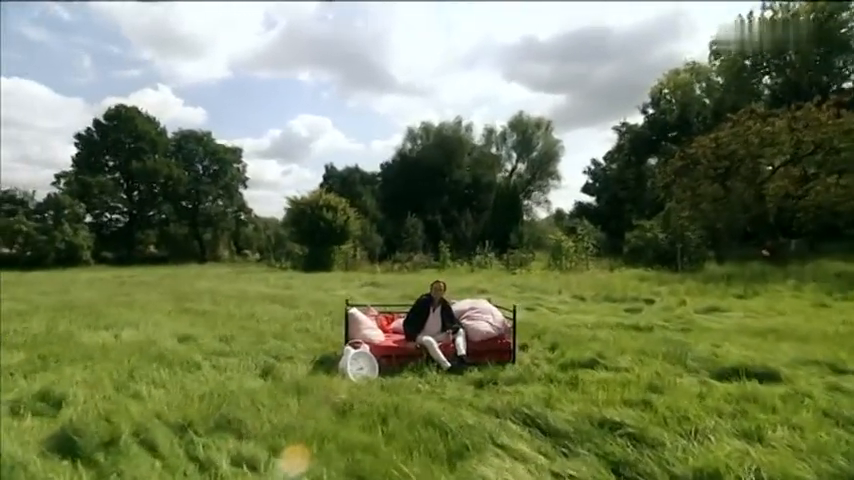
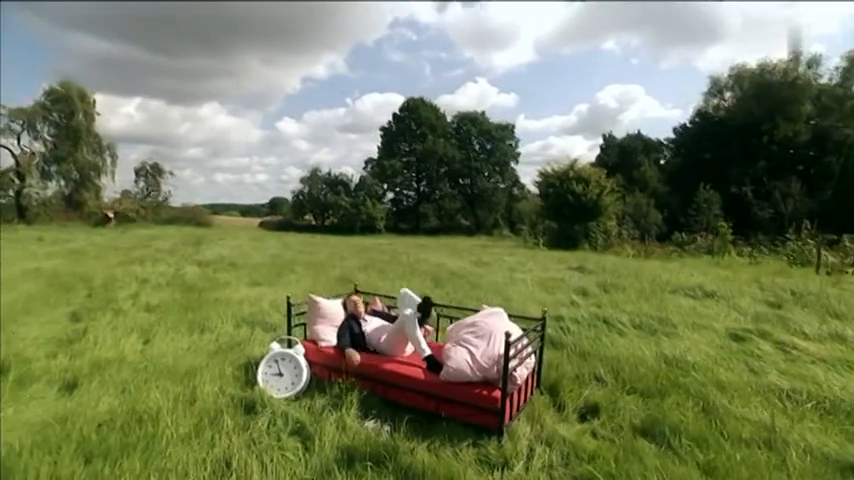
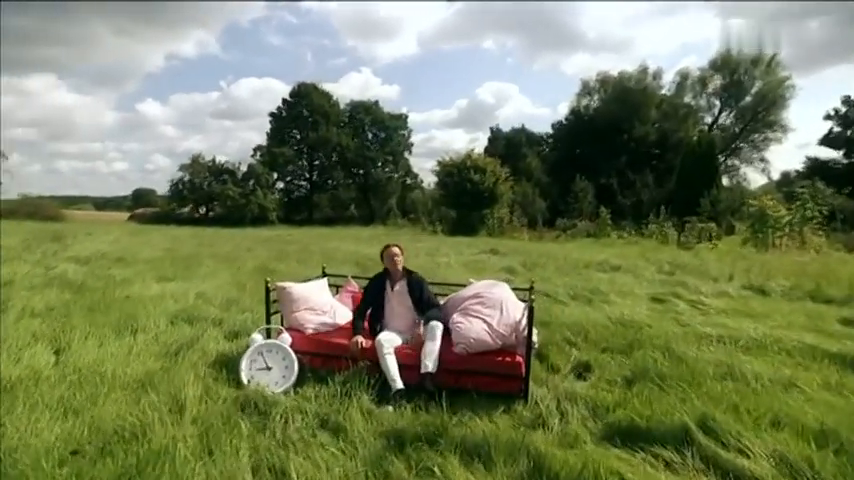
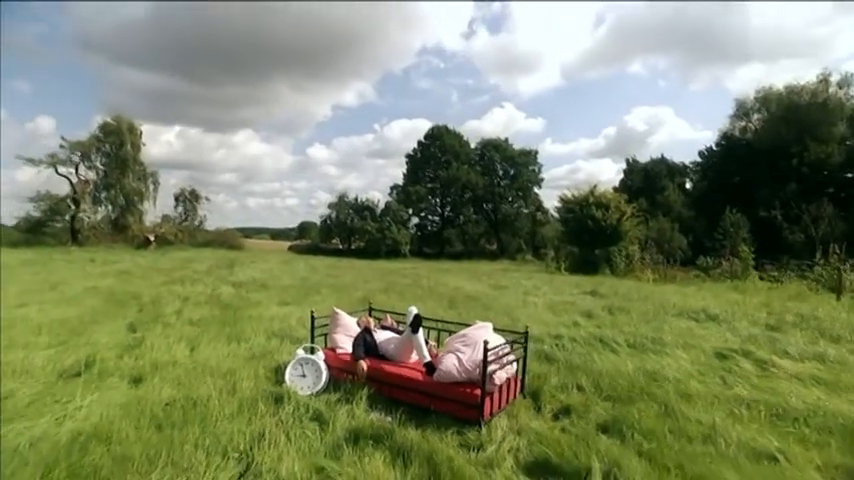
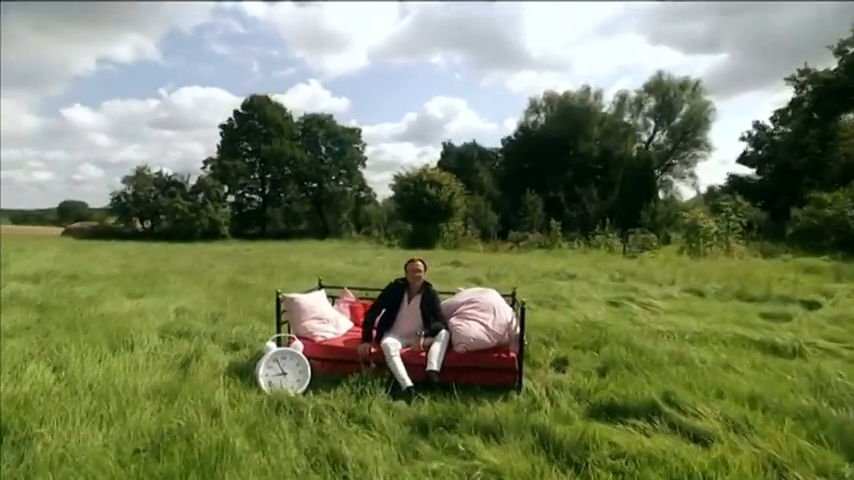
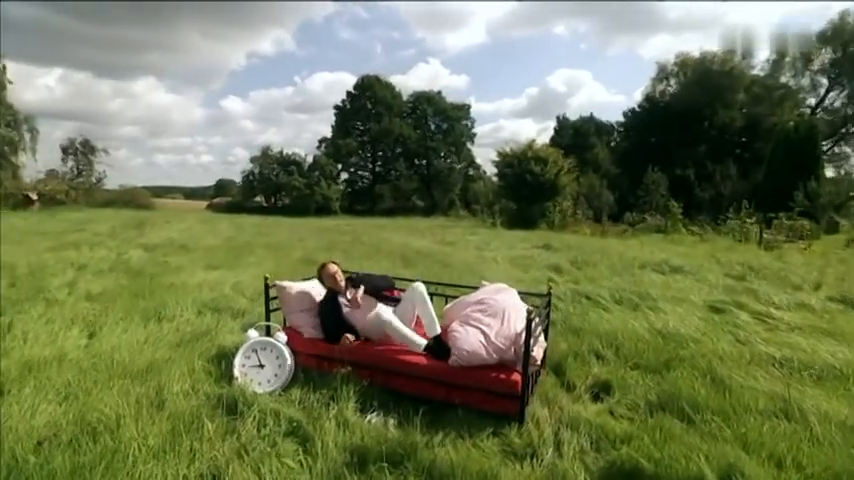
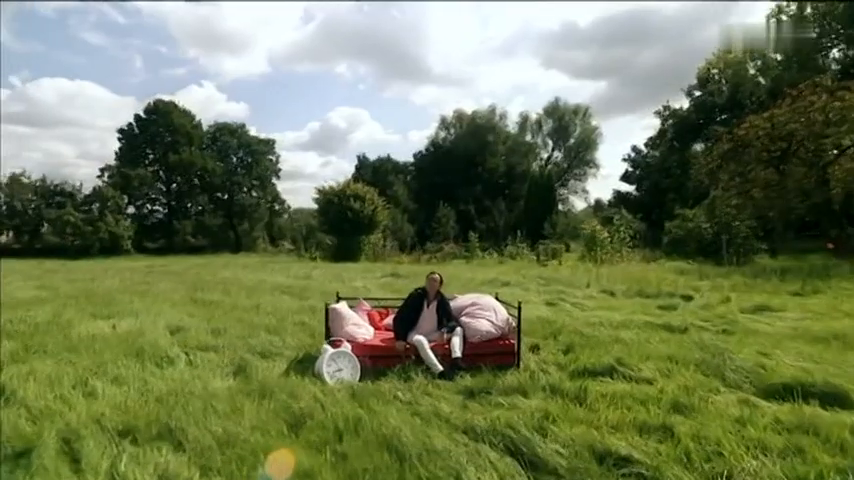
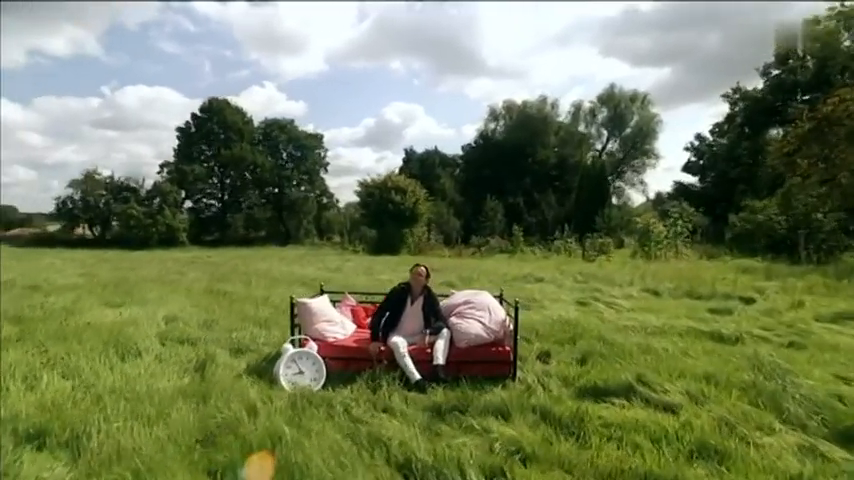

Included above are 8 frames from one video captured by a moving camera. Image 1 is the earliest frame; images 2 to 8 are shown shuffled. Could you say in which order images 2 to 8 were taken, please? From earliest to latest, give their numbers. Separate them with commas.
7, 8, 5, 3, 6, 2, 4
